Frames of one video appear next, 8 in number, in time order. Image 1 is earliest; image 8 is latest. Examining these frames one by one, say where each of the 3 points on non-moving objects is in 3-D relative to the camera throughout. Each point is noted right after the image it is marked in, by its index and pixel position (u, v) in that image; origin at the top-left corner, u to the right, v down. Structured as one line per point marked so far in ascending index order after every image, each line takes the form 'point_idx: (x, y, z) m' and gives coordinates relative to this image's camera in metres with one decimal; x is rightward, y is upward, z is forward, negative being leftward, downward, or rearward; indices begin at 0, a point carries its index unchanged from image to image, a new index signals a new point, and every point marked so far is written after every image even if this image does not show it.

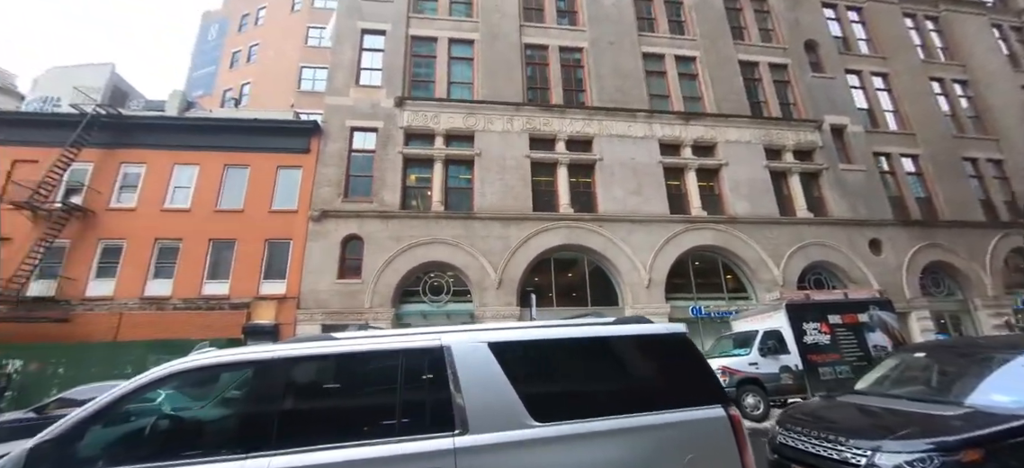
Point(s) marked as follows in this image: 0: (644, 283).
0: (+6.1, -2.3, +19.0) m
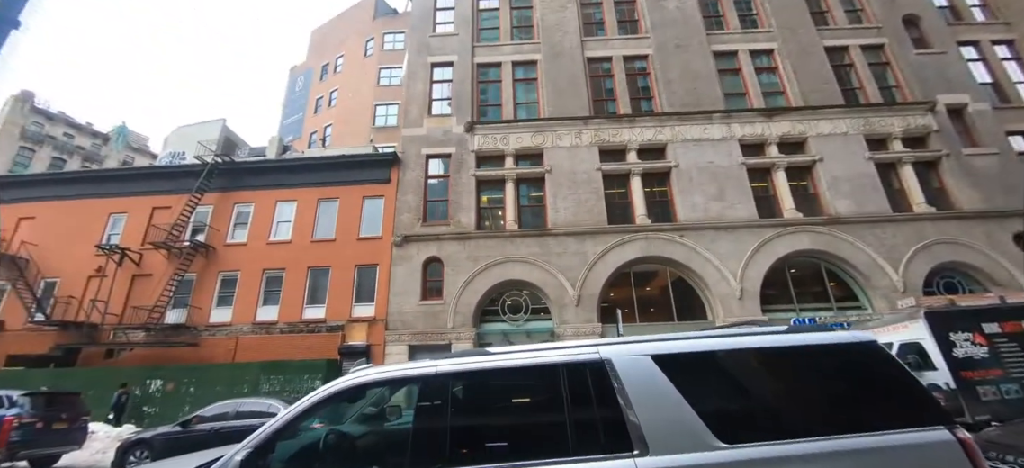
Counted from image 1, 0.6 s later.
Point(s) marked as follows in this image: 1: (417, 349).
0: (+9.5, -2.6, +17.6) m
1: (-4.0, -4.9, +17.7) m
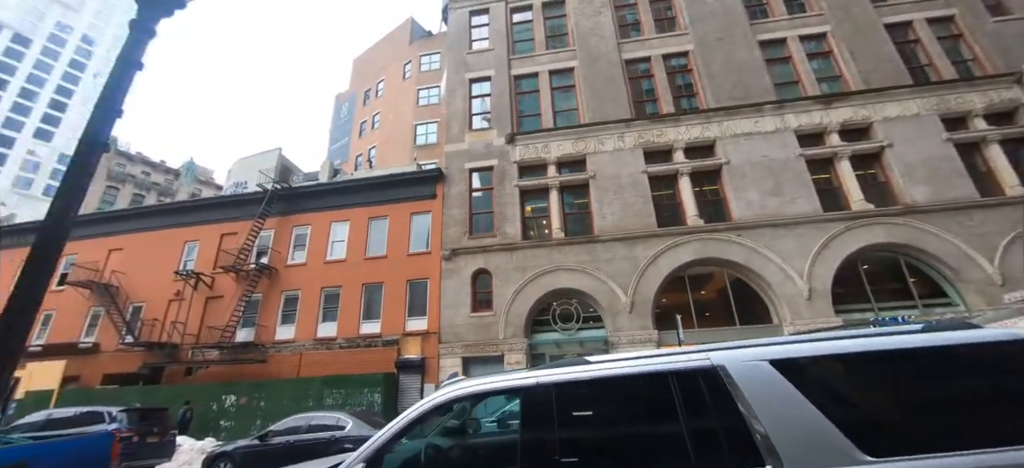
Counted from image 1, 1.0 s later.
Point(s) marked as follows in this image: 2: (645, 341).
0: (+11.5, -2.4, +16.4) m
1: (-1.7, -5.5, +17.8) m
2: (+5.4, -4.3, +16.6) m
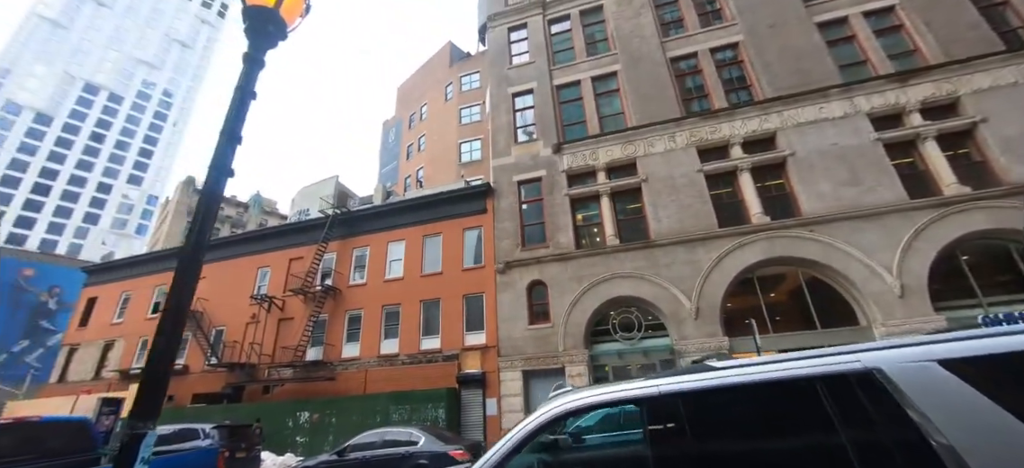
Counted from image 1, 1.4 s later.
0: (+13.7, -2.1, +14.9) m
1: (+0.9, -5.9, +17.6) m
2: (+7.7, -4.3, +15.7) m
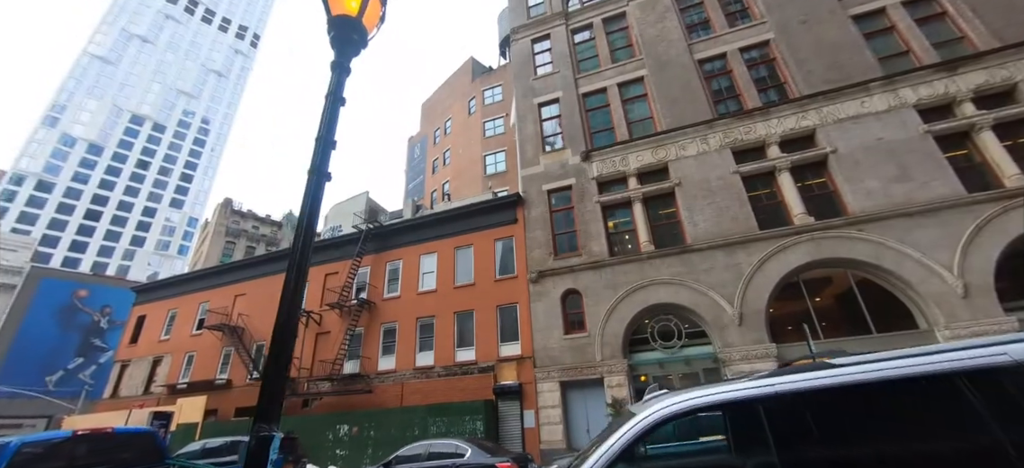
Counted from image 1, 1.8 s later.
0: (+14.9, -2.0, +13.9) m
1: (+2.4, -6.3, +17.3) m
2: (+9.1, -4.4, +15.0) m
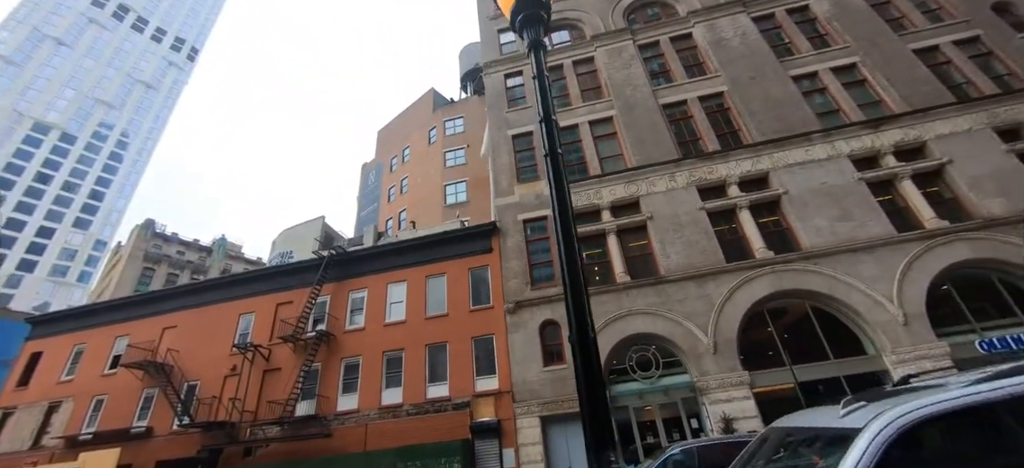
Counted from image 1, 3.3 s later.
0: (+14.5, -3.3, +15.6) m
1: (+1.5, -7.5, +16.7) m
2: (+8.5, -5.6, +15.6) m
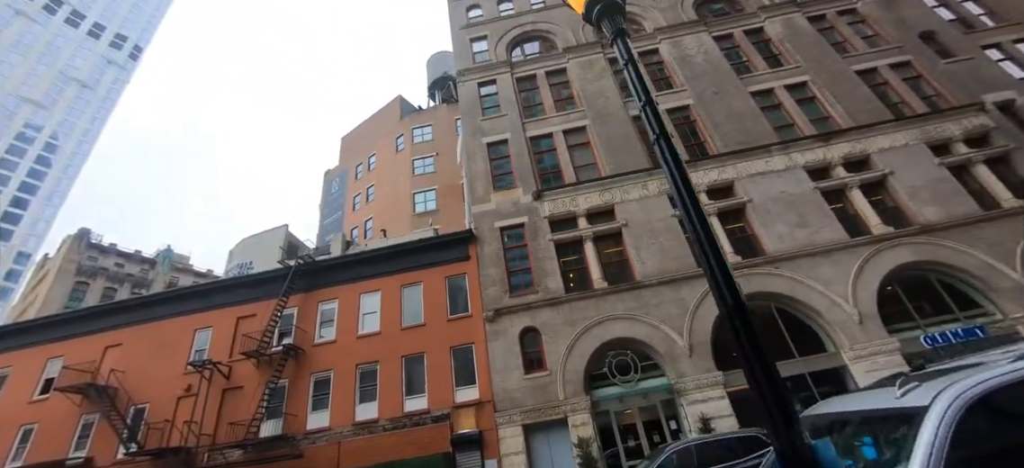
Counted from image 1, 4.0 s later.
0: (+13.8, -3.5, +16.7) m
1: (+0.8, -7.7, +16.6) m
2: (+7.8, -5.8, +16.1) m
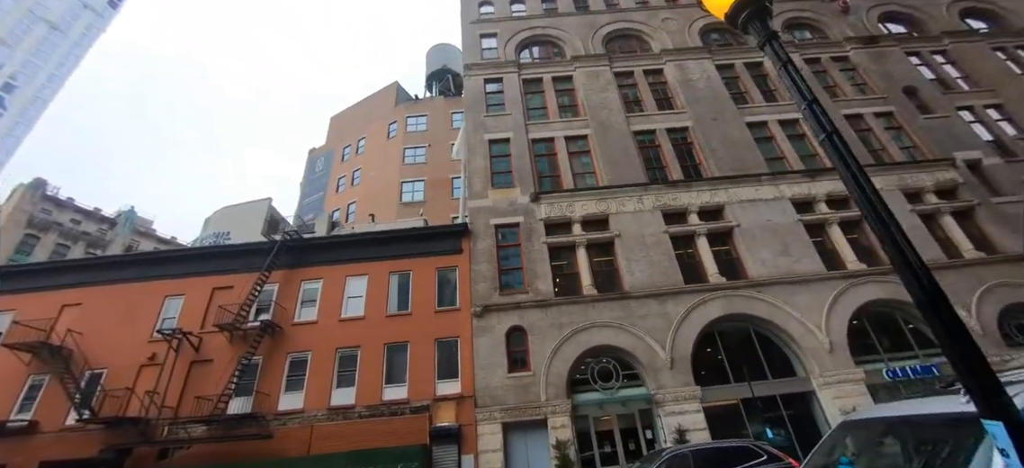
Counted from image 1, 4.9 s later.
0: (+13.3, -4.9, +17.6) m
1: (0.0, -7.7, +16.6) m
2: (+7.2, -6.6, +16.6) m
